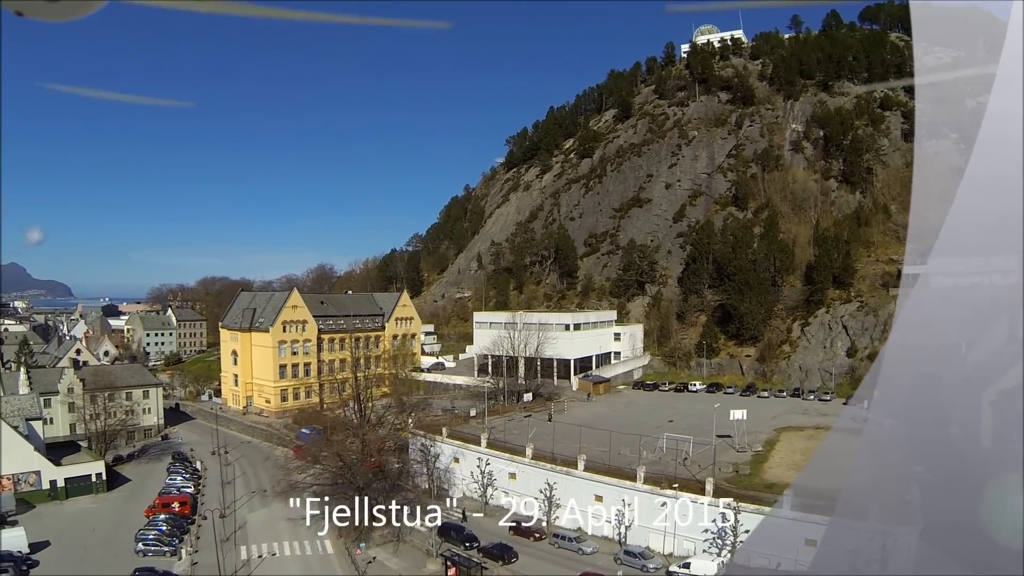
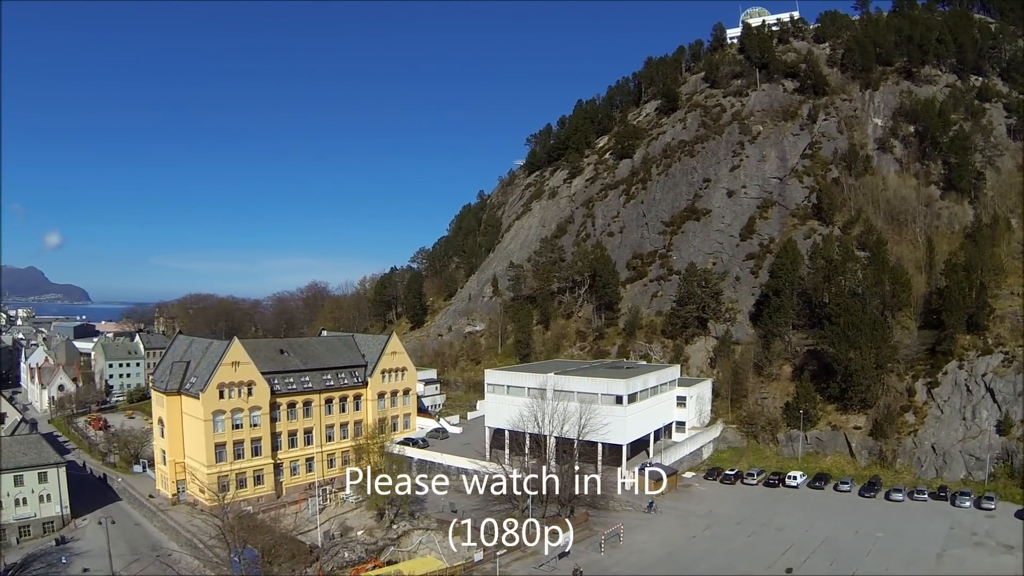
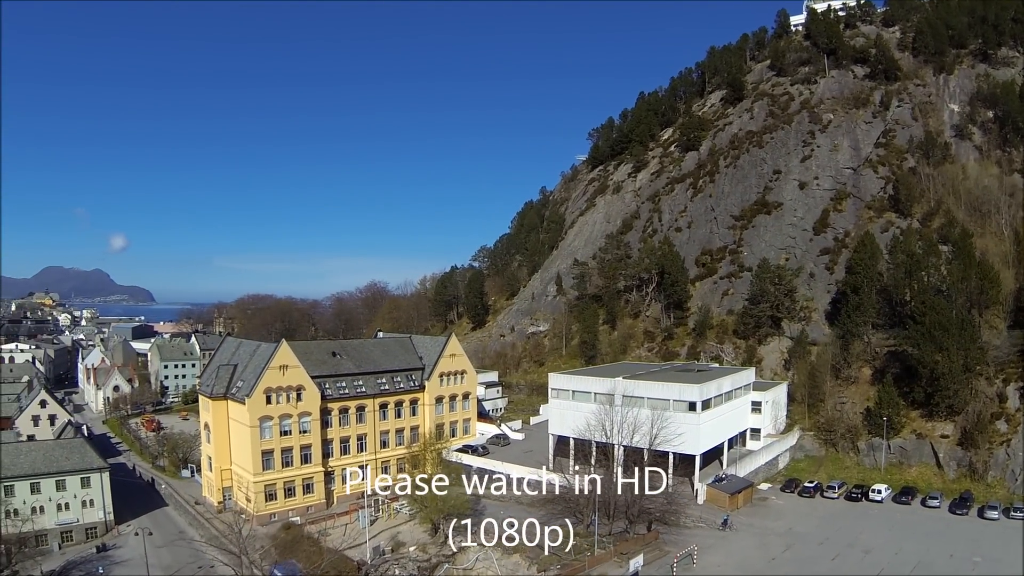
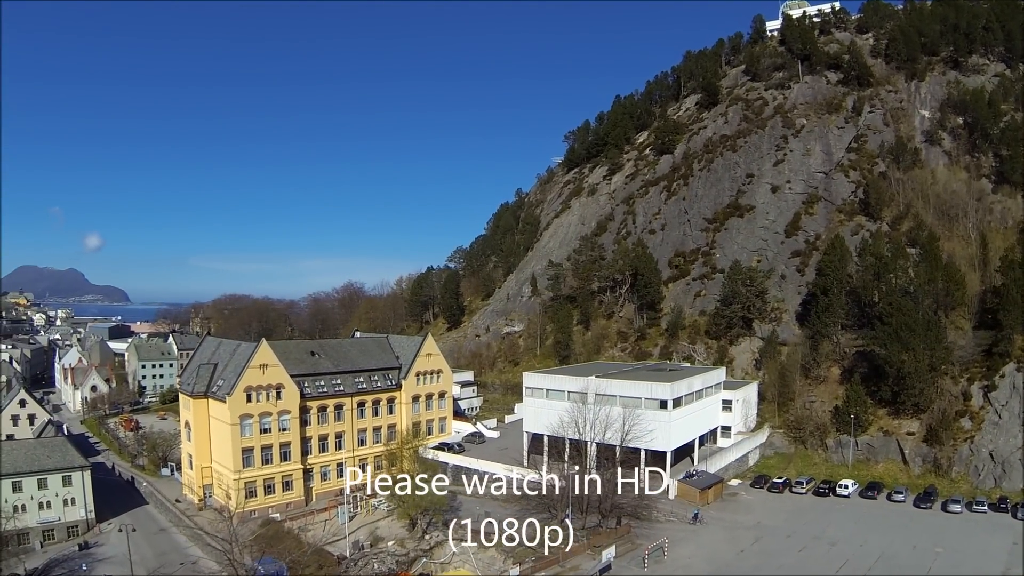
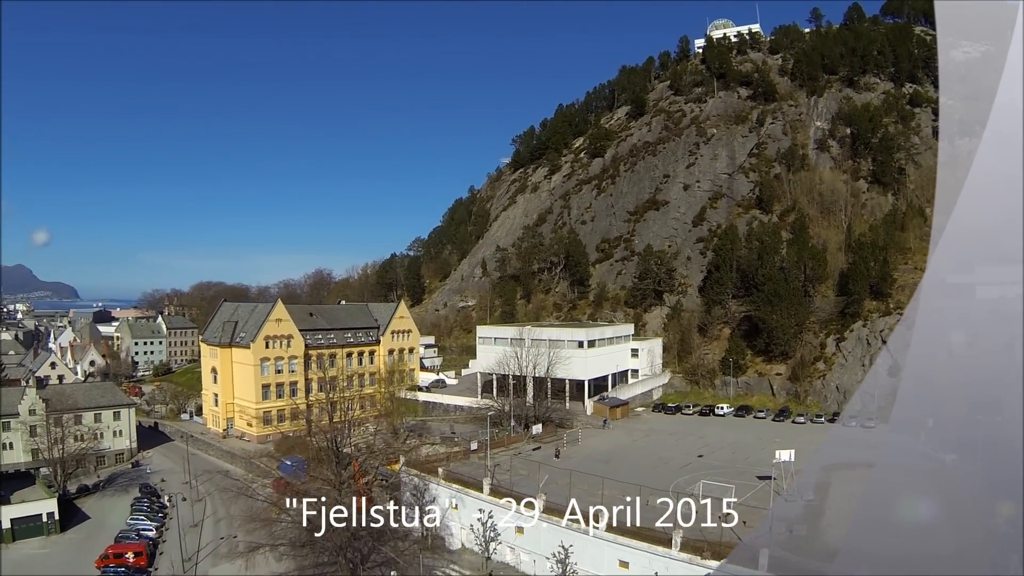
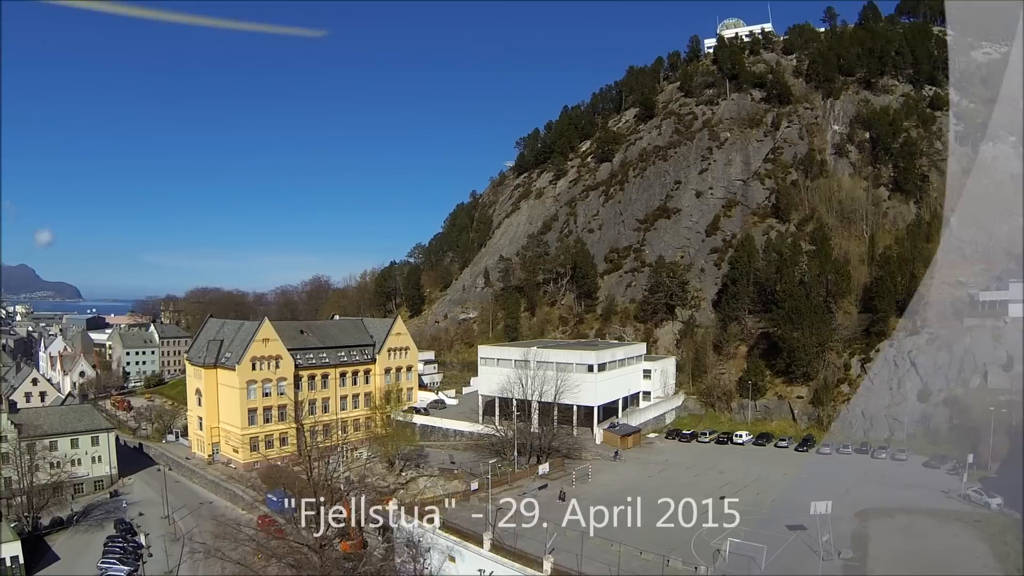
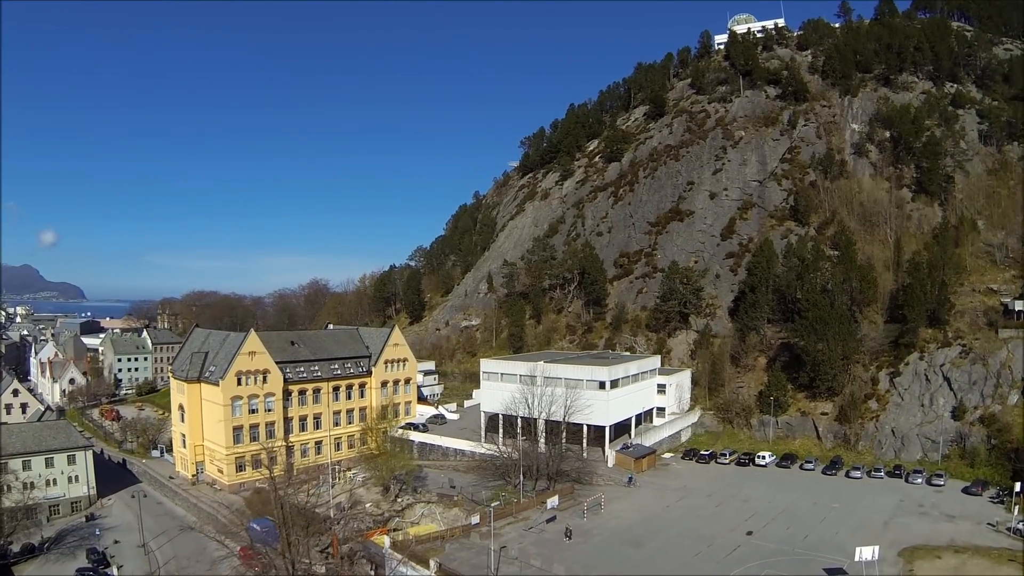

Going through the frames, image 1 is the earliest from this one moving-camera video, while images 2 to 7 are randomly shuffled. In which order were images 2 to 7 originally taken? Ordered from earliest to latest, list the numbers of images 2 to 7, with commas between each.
5, 6, 7, 2, 4, 3
